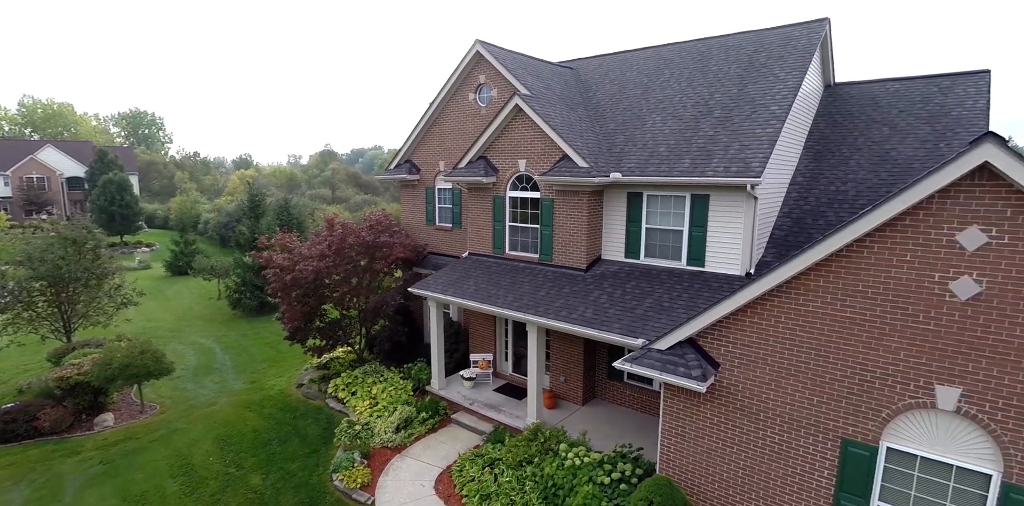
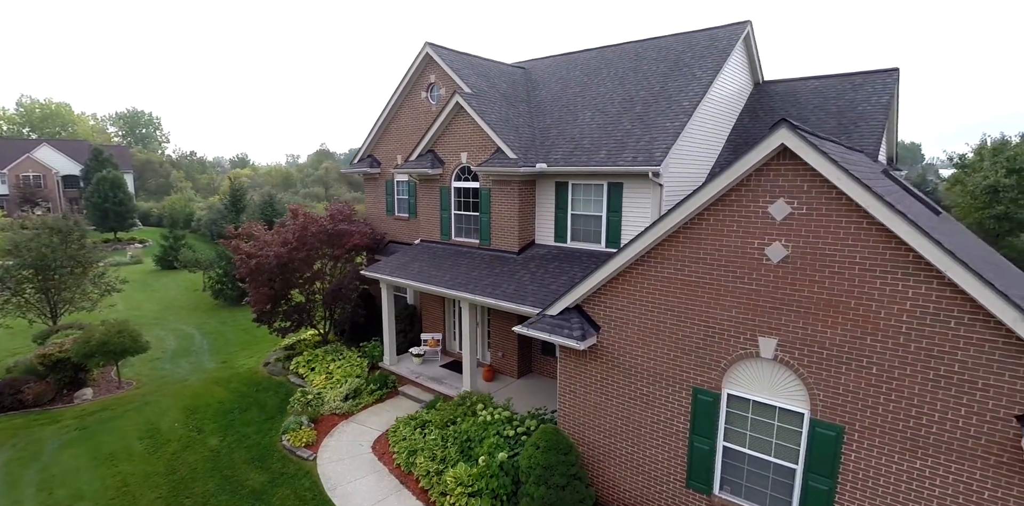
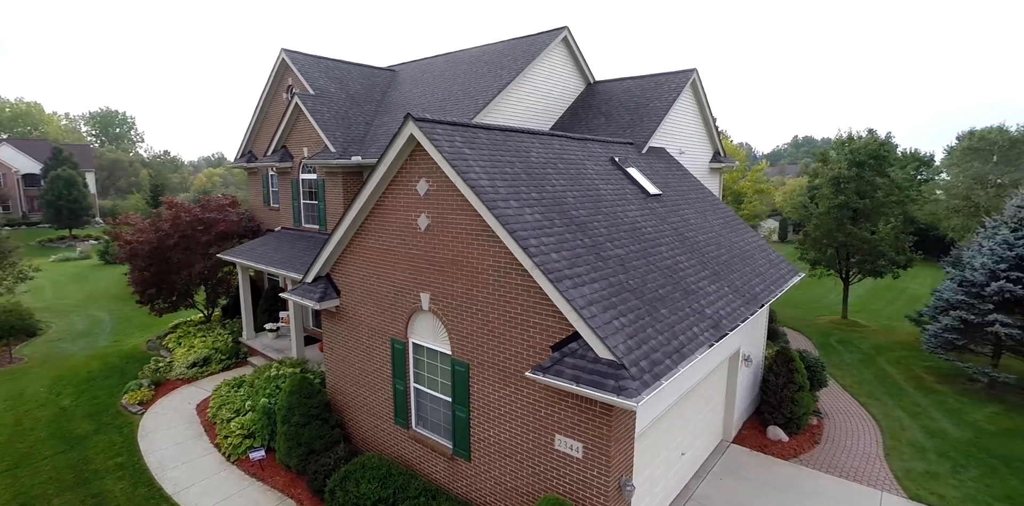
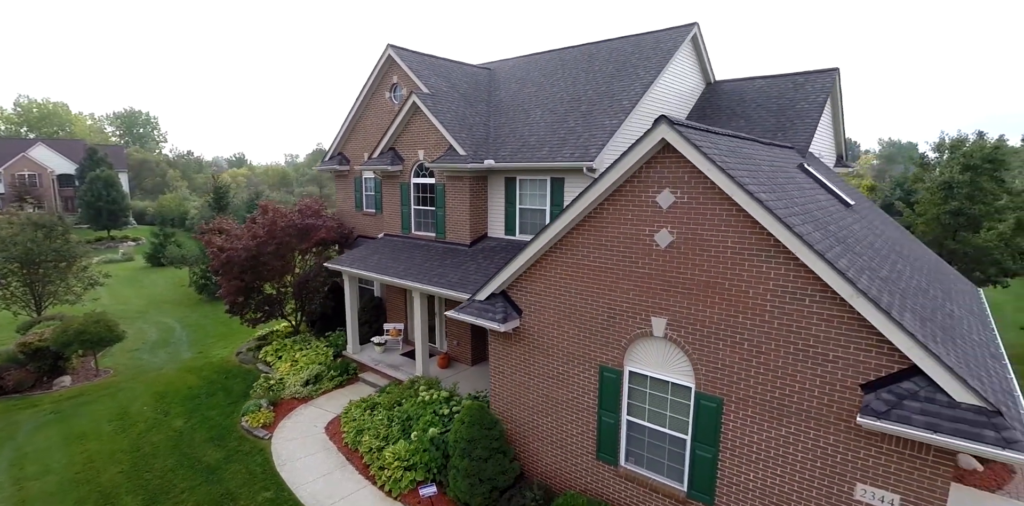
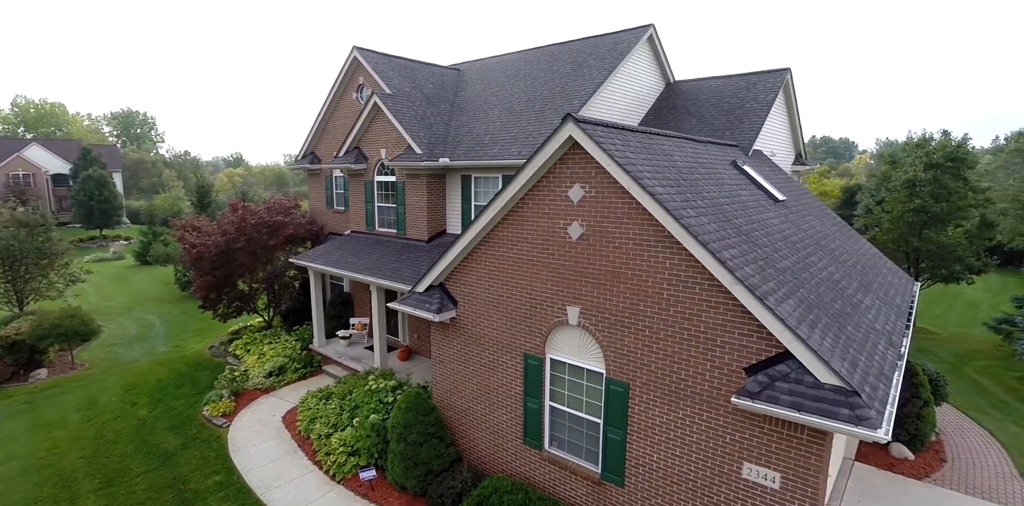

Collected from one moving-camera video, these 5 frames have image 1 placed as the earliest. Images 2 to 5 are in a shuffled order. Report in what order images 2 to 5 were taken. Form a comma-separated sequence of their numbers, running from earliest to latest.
2, 4, 5, 3
